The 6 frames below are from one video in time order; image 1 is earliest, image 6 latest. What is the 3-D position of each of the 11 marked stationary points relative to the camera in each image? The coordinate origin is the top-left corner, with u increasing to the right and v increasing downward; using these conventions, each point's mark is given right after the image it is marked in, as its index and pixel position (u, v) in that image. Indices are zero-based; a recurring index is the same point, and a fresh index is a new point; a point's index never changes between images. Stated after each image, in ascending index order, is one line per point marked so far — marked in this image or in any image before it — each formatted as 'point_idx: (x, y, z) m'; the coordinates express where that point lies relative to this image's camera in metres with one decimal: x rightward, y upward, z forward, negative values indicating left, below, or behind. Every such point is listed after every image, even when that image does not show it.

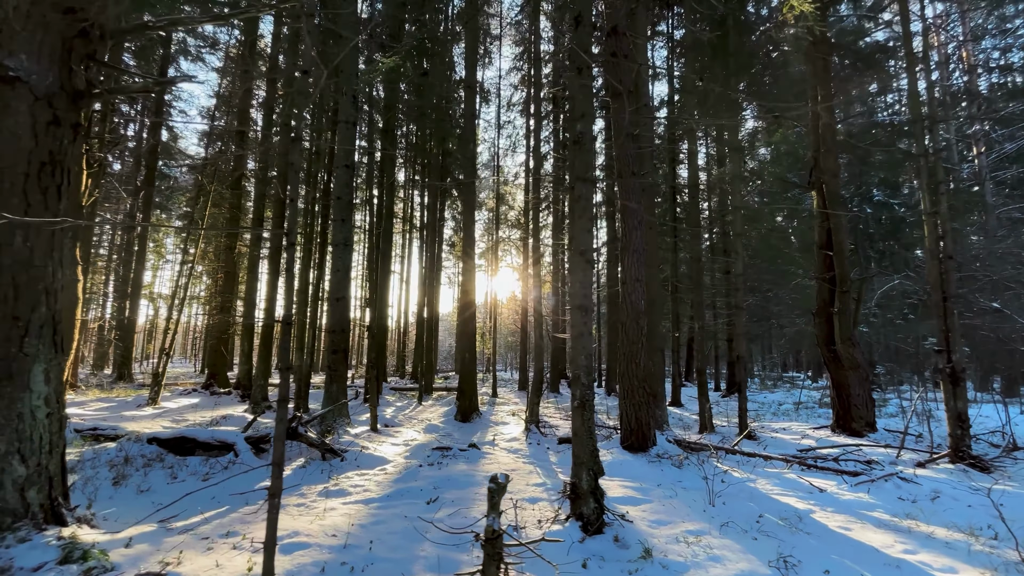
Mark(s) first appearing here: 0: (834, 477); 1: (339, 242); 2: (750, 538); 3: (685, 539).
0: (+3.7, -2.2, +5.5) m
1: (-3.1, +0.9, +8.6) m
2: (+1.8, -1.9, +3.6) m
3: (+1.3, -1.9, +3.6) m
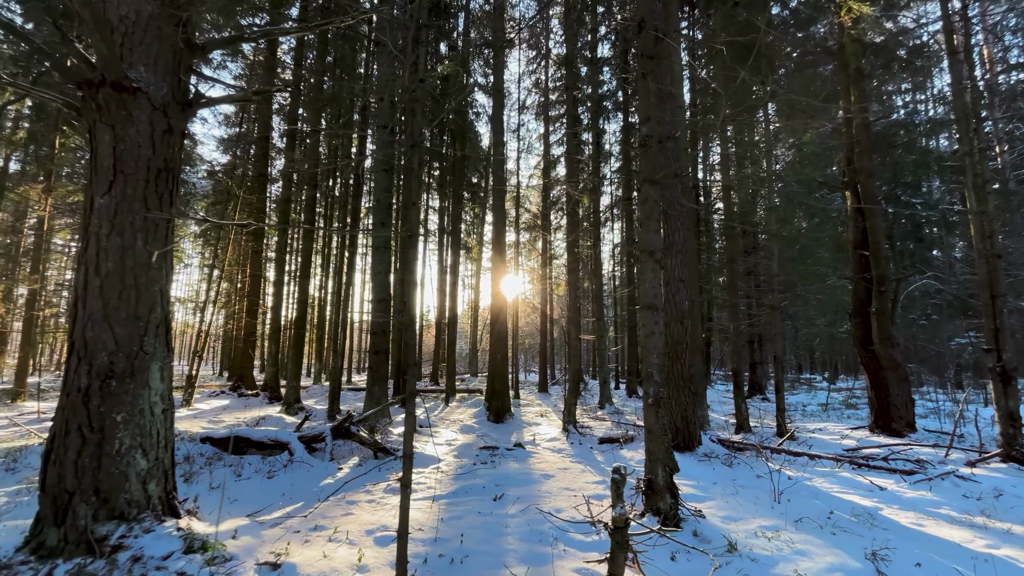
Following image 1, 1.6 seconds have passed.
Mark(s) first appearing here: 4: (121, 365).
0: (+4.4, -2.2, +5.5) m
1: (-2.4, +0.8, +8.7) m
2: (+2.4, -1.9, +3.7) m
3: (+1.9, -1.9, +3.7) m
4: (-2.3, -0.5, +2.8) m
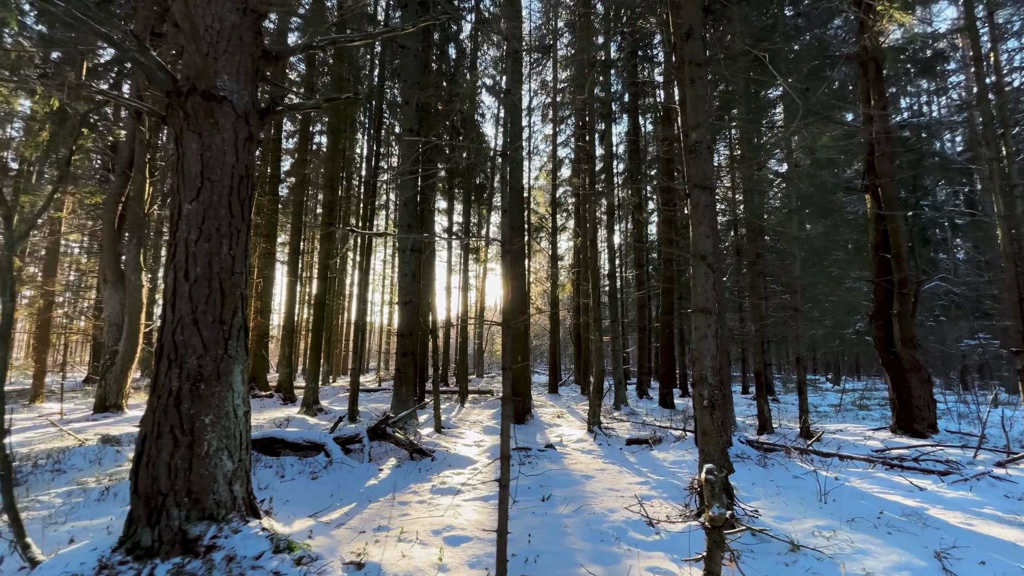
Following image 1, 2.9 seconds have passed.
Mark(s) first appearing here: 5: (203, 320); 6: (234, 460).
0: (+4.9, -2.2, +5.6) m
1: (-2.0, +0.8, +8.8) m
2: (+2.9, -1.9, +3.7) m
3: (+2.4, -1.9, +3.7) m
4: (-1.8, -0.5, +2.9) m
5: (-1.9, -0.2, +2.9) m
6: (-1.7, -1.1, +3.0) m
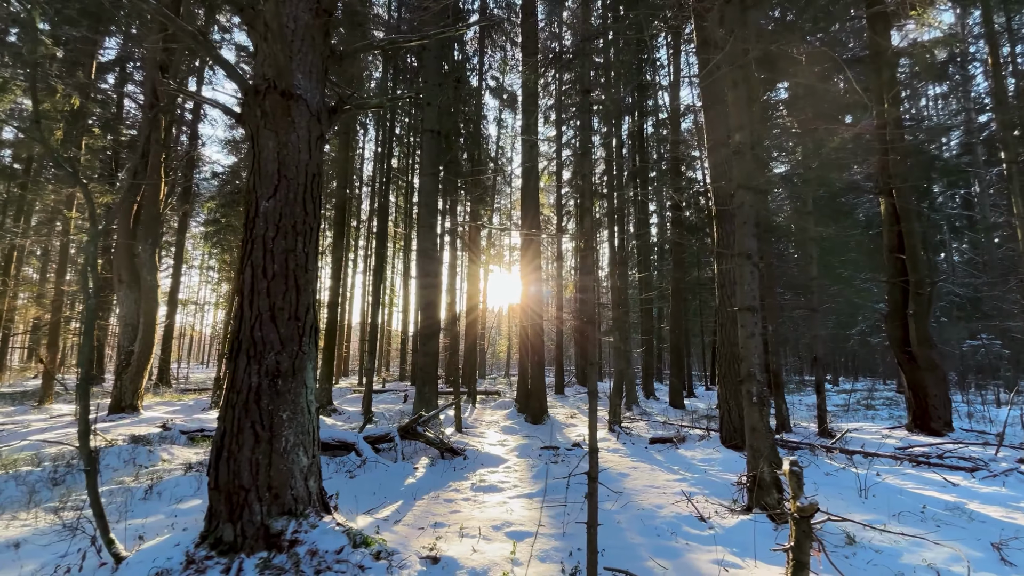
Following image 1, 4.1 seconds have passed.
0: (+5.3, -2.2, +5.7) m
1: (-1.6, +0.8, +8.8) m
2: (+3.4, -1.9, +3.8) m
3: (+2.9, -1.9, +3.8) m
4: (-1.4, -0.5, +2.9) m
5: (-1.4, -0.2, +2.9) m
6: (-1.3, -1.1, +3.0) m
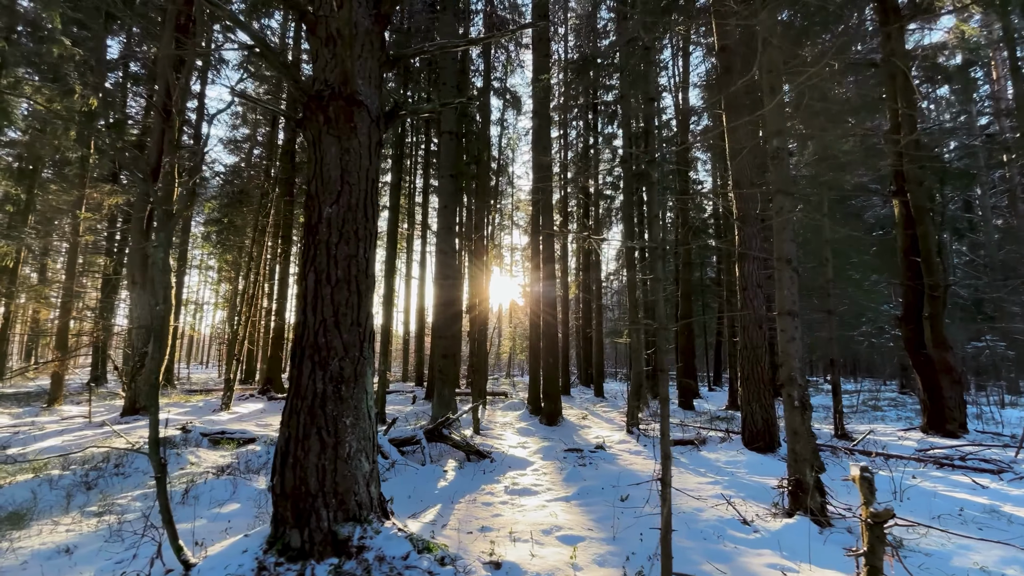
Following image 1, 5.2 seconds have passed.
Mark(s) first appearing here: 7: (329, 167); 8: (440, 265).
0: (+5.7, -2.3, +5.7) m
1: (-1.2, +0.7, +8.8) m
2: (+3.7, -2.0, +3.8) m
3: (+3.2, -1.9, +3.8) m
4: (-1.0, -0.5, +2.9) m
5: (-1.0, -0.2, +2.9) m
6: (-0.9, -1.1, +3.0) m
7: (-1.1, +0.7, +2.9) m
8: (-1.3, +0.4, +8.9) m
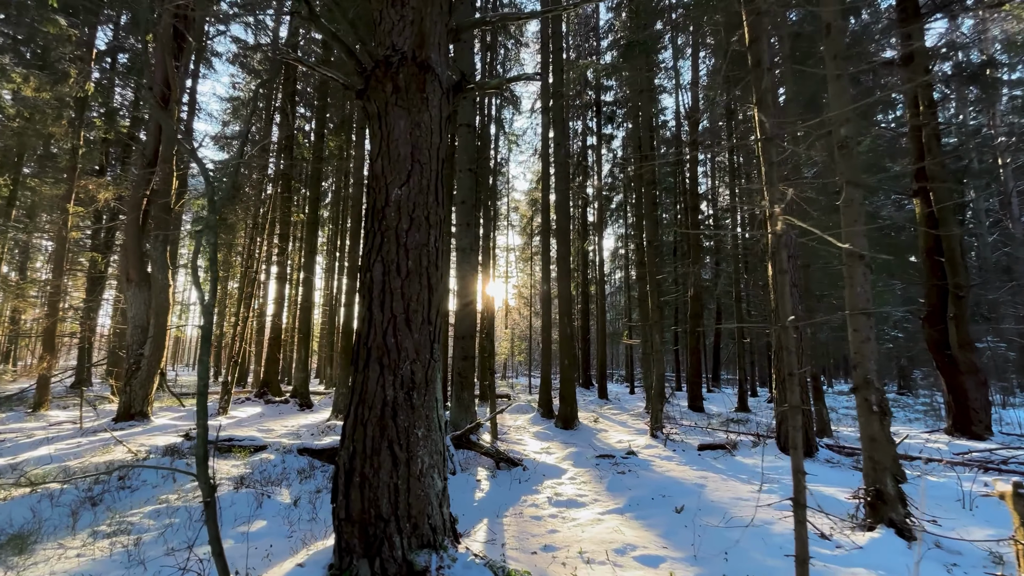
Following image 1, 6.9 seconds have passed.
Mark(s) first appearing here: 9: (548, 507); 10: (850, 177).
0: (+6.1, -2.2, +5.5) m
1: (-0.9, +0.8, +8.5) m
2: (+4.2, -1.9, +3.6) m
3: (+3.7, -1.9, +3.6) m
4: (-0.5, -0.5, +2.5) m
5: (-0.5, -0.2, +2.5) m
6: (-0.4, -1.1, +2.6) m
7: (-0.6, +0.8, +2.6) m
8: (-1.0, +0.4, +8.6) m
9: (+0.3, -2.1, +4.6) m
10: (+3.0, +1.0, +4.3) m
